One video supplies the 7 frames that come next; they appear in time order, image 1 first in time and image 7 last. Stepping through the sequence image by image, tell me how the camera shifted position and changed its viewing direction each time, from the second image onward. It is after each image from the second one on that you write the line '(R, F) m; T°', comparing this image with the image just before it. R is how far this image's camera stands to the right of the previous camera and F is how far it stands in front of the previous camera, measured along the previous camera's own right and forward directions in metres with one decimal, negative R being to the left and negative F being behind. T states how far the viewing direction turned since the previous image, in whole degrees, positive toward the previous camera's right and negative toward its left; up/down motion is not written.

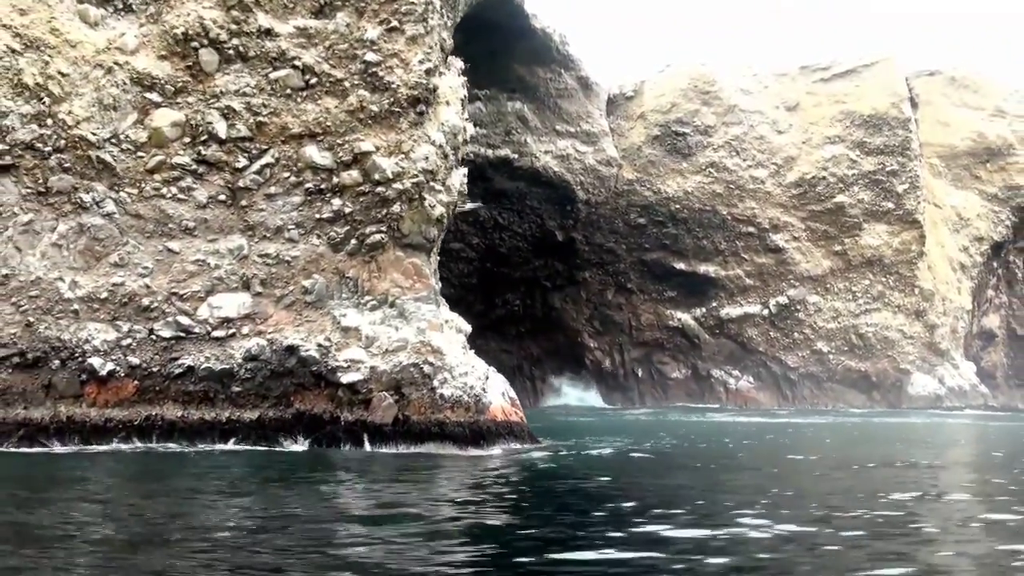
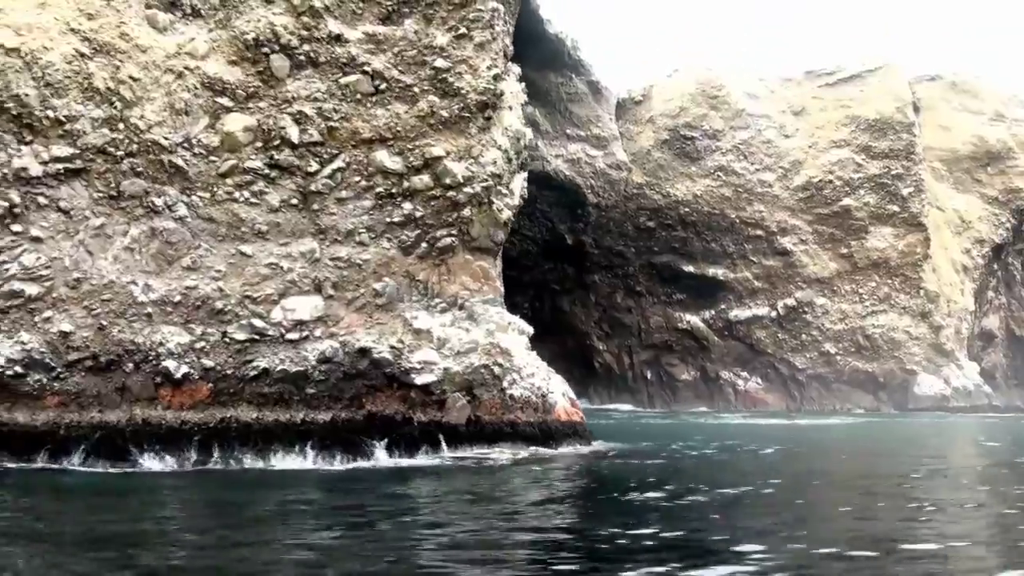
(-1.1, -0.2) m; +2°
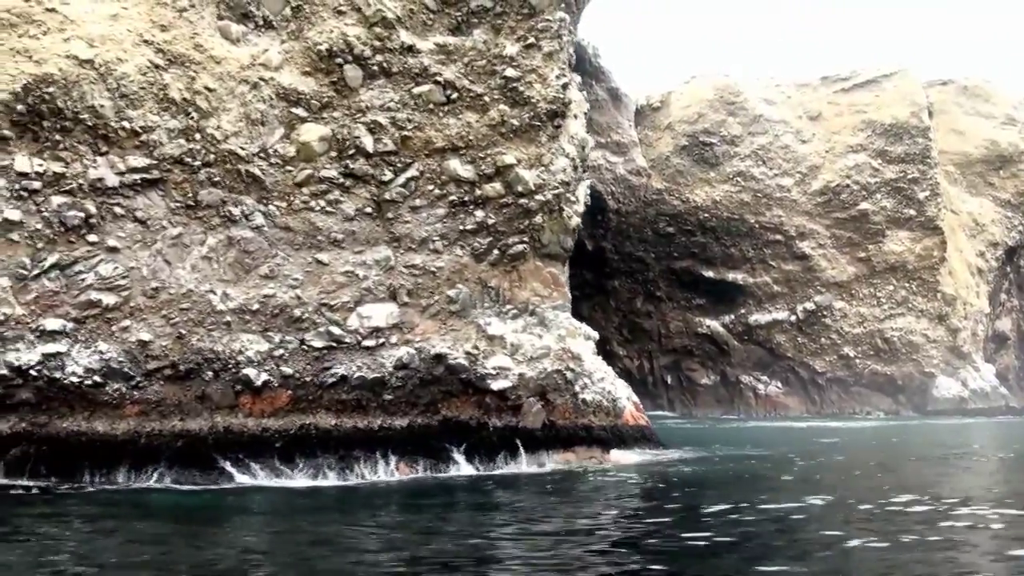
(-1.0, -0.1) m; +1°
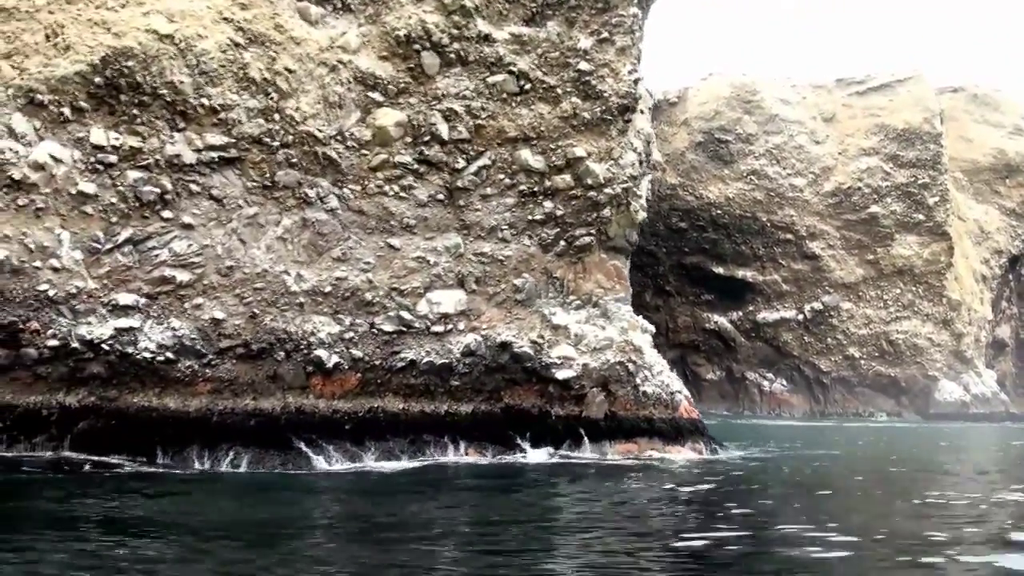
(-1.1, -0.1) m; +1°
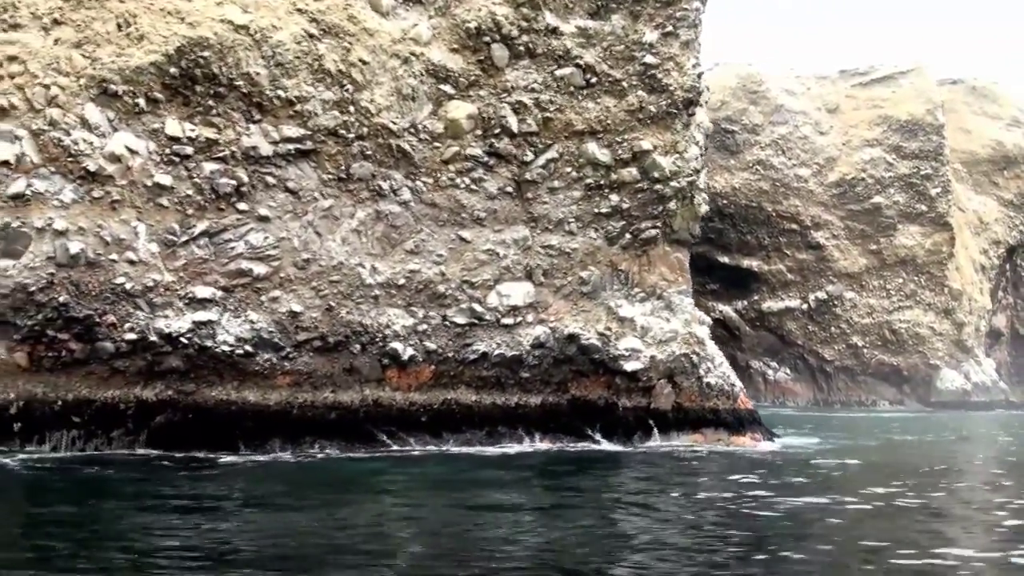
(-1.2, 0.0) m; +2°
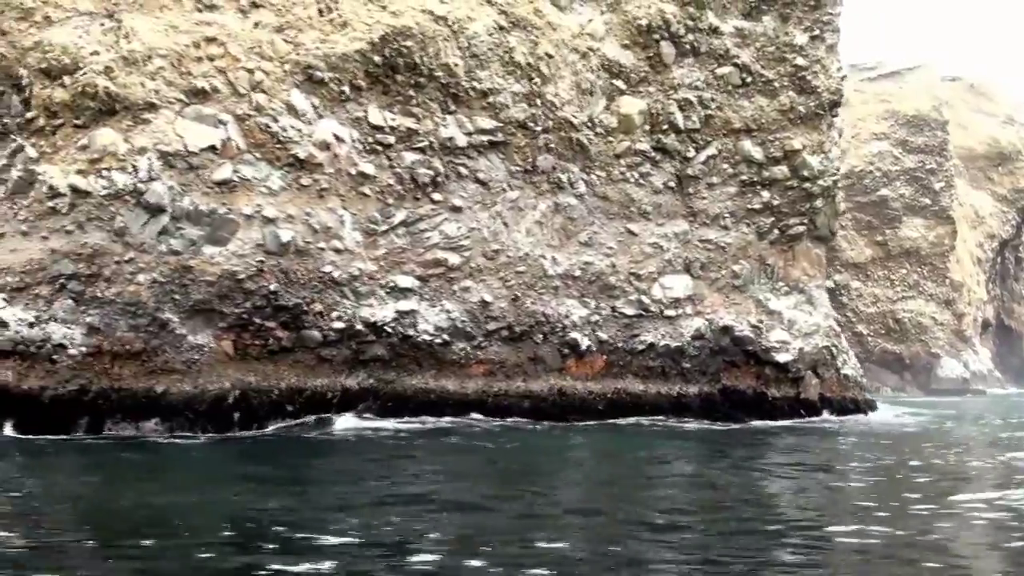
(-2.9, -0.1) m; +5°
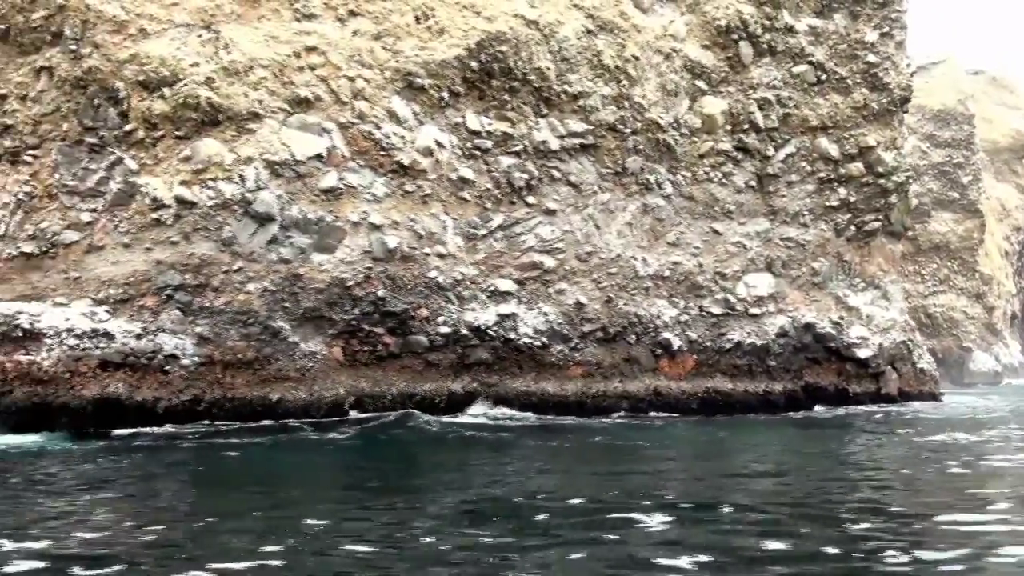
(-1.1, -0.1) m; 0°
